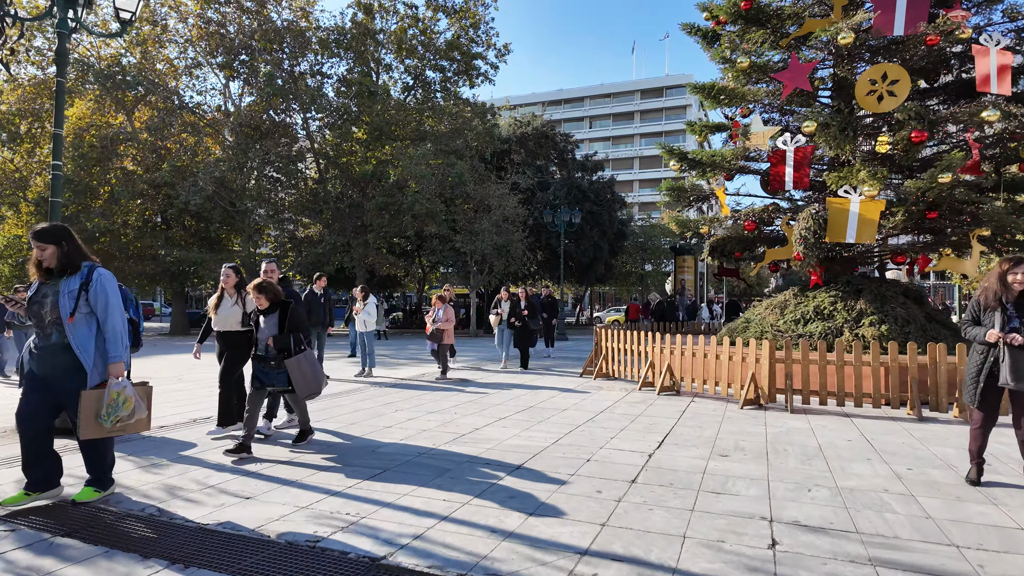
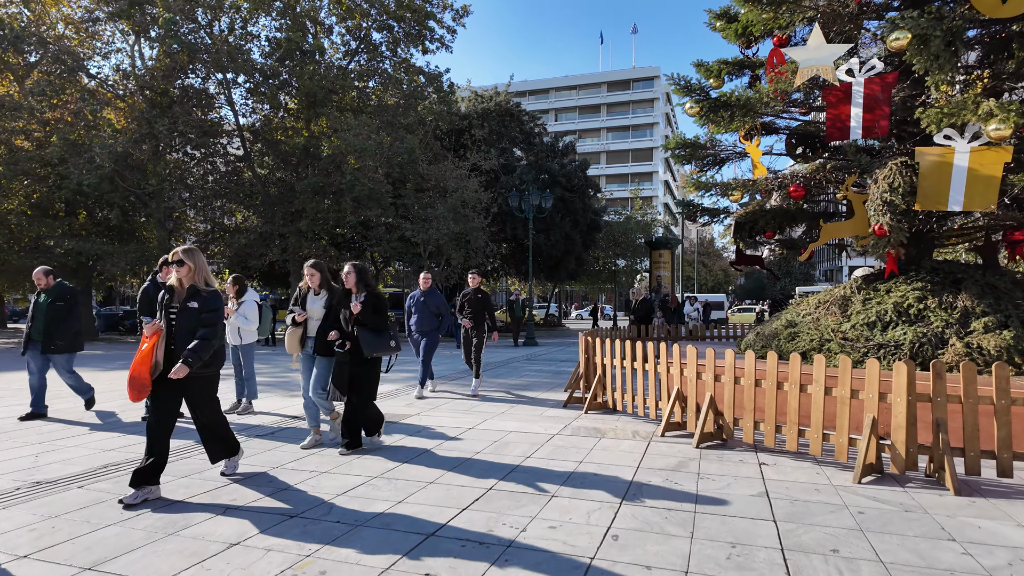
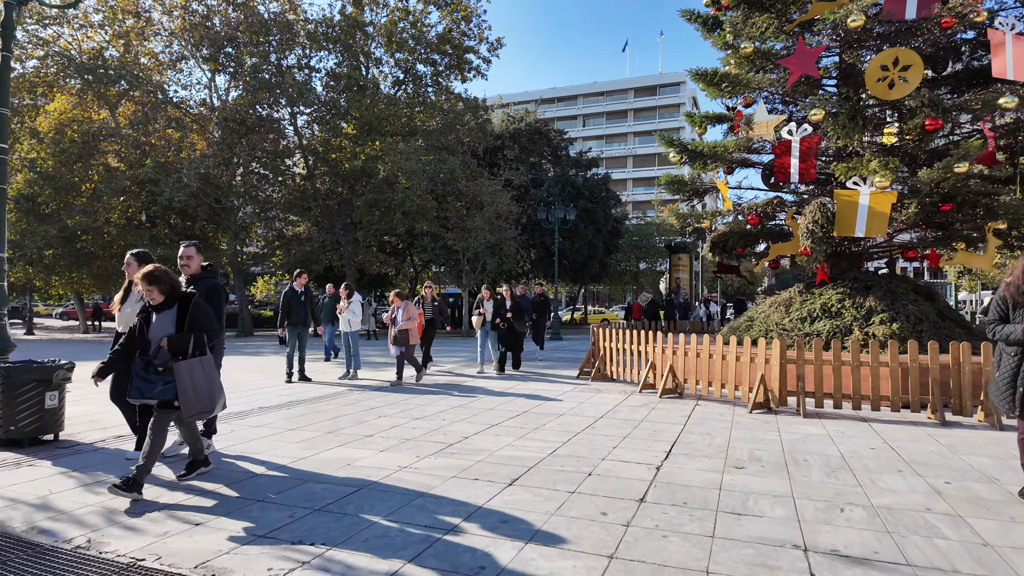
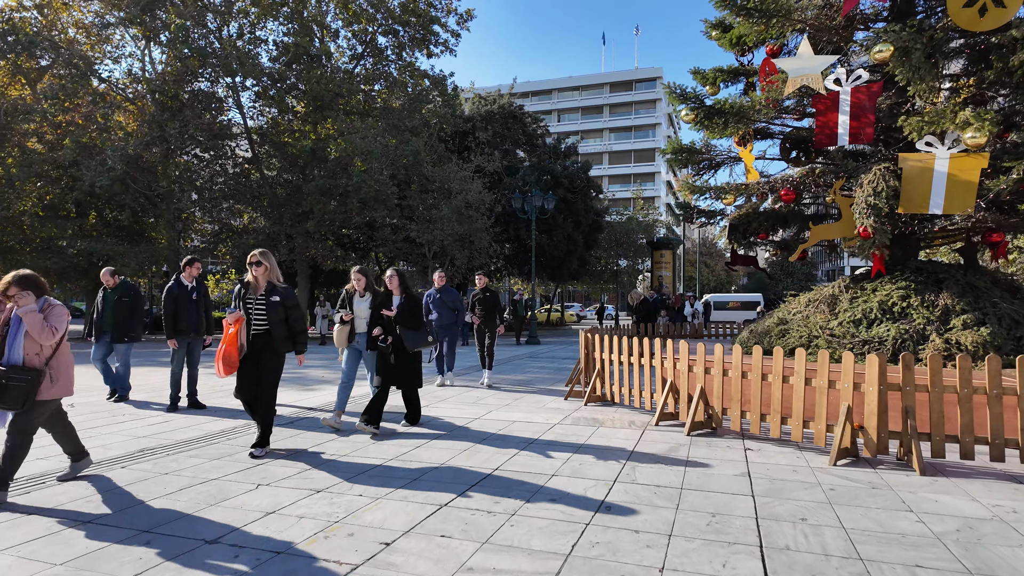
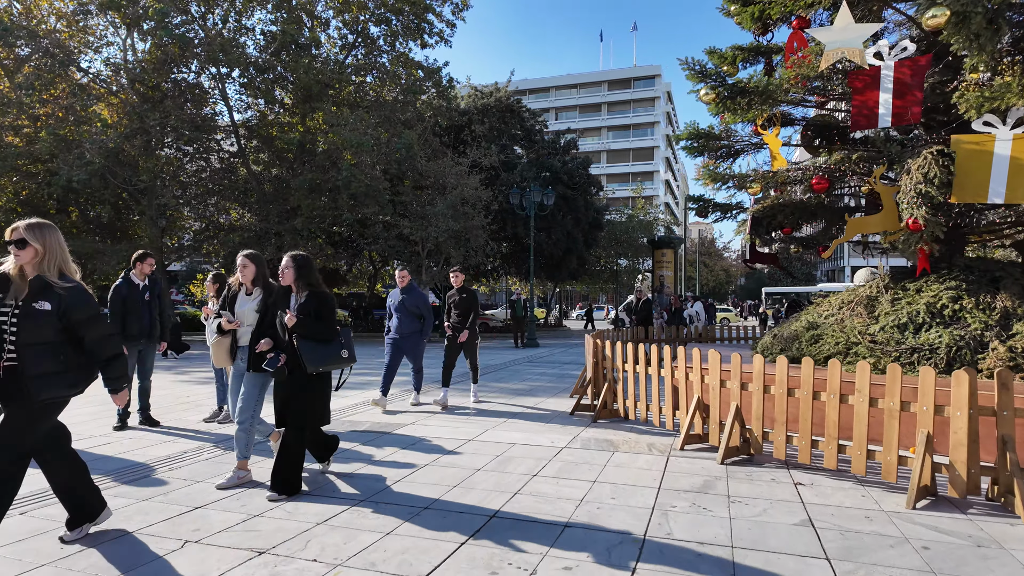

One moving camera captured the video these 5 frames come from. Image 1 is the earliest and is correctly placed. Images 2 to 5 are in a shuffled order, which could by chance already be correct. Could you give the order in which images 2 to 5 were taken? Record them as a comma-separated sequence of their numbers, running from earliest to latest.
3, 4, 2, 5
